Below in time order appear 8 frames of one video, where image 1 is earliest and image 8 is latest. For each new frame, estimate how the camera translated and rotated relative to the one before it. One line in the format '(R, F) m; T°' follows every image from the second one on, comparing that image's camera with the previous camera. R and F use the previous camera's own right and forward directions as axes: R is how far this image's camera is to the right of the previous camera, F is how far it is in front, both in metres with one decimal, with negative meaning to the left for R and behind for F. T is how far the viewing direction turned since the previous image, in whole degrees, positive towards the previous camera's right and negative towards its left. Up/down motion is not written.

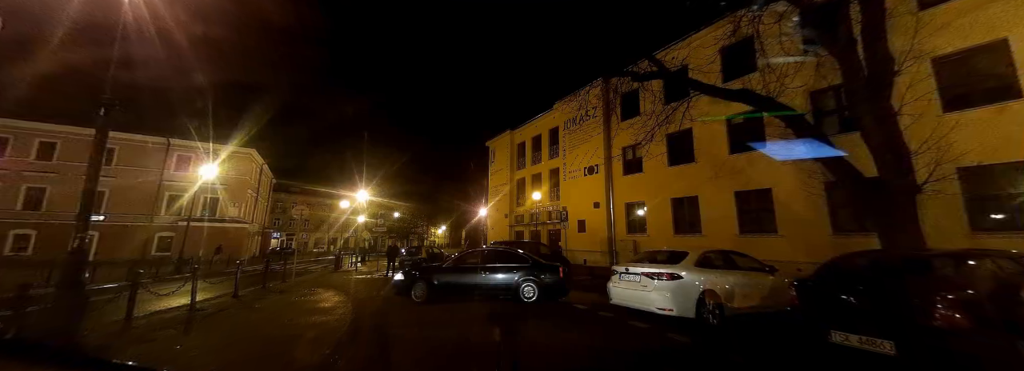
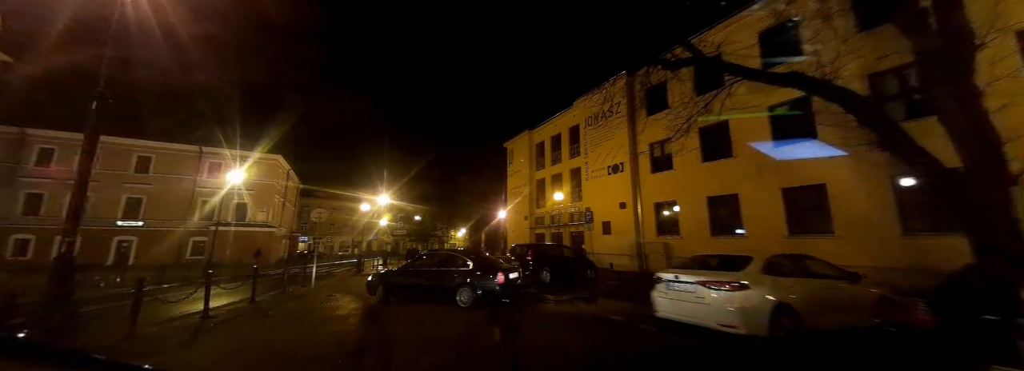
(-0.2, +0.8) m; -3°
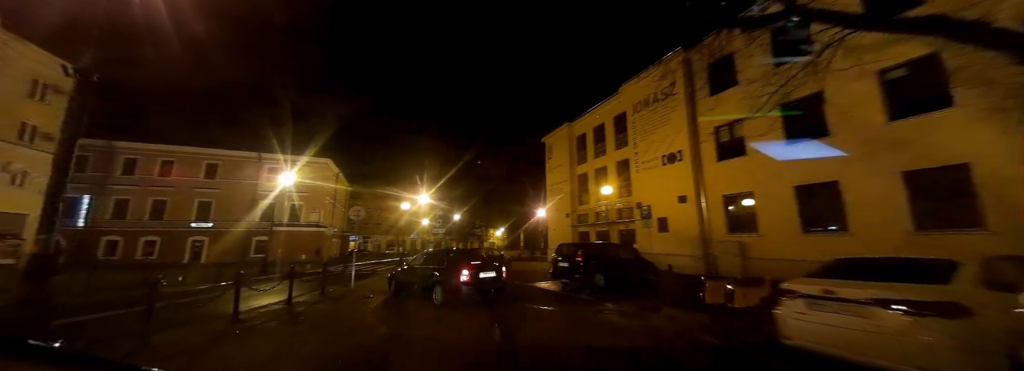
(-0.3, +1.3) m; -7°
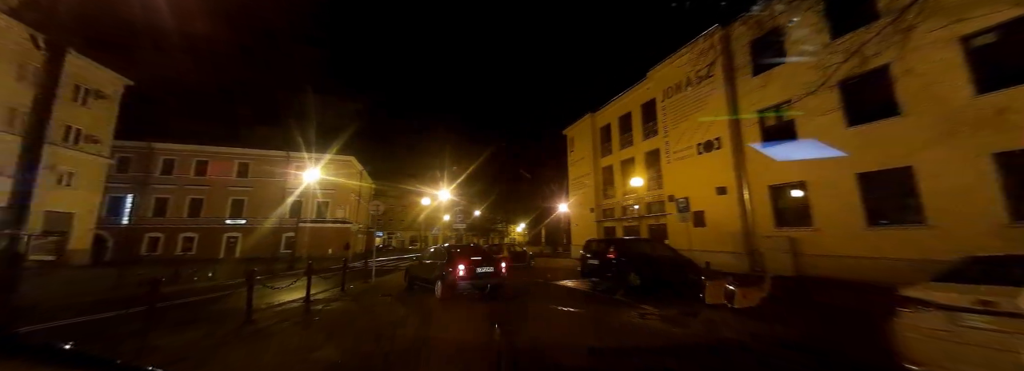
(-0.1, +0.8) m; -4°
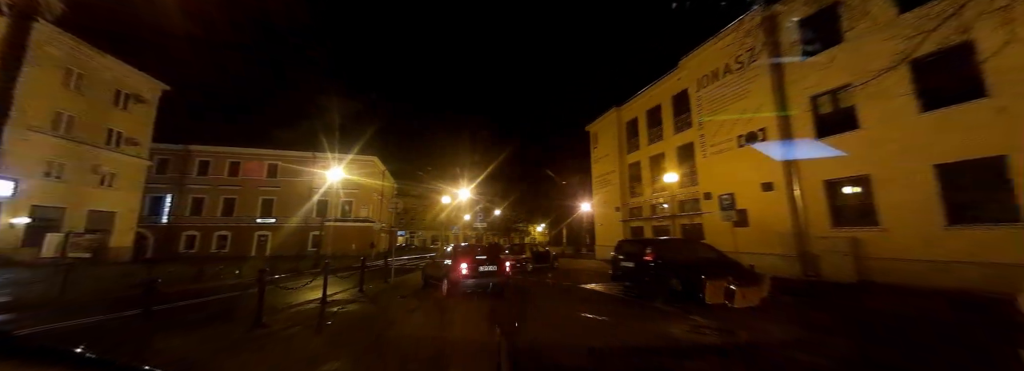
(-0.1, +0.7) m; -4°
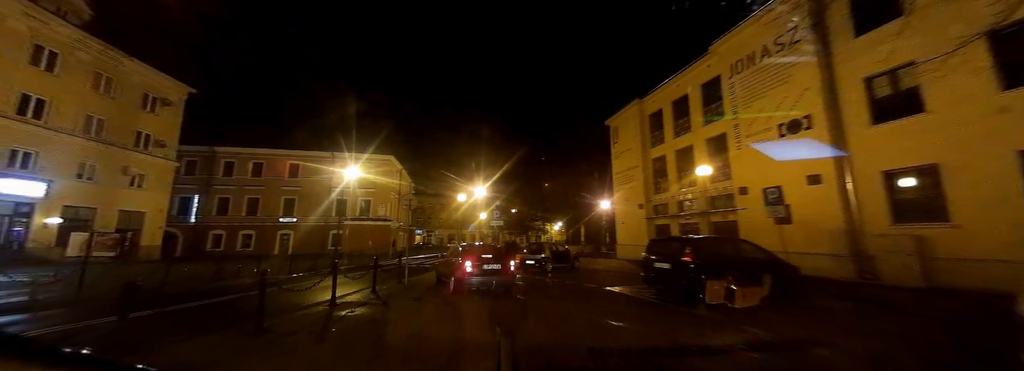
(-0.1, +0.7) m; -3°
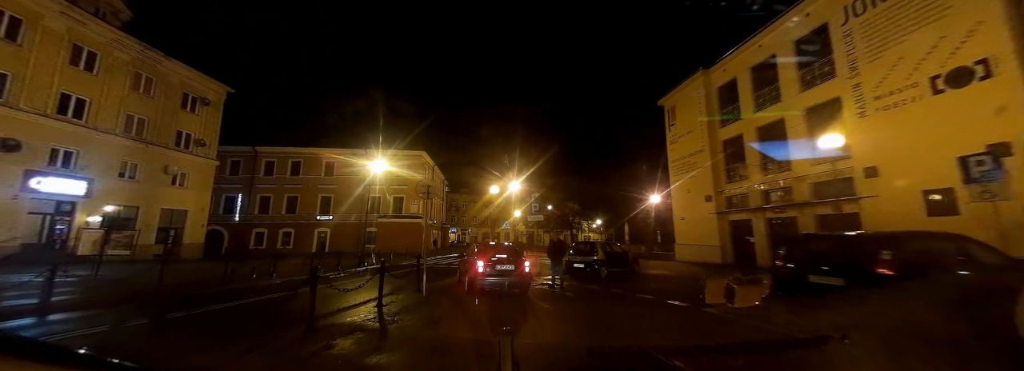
(-0.4, +2.4) m; -6°
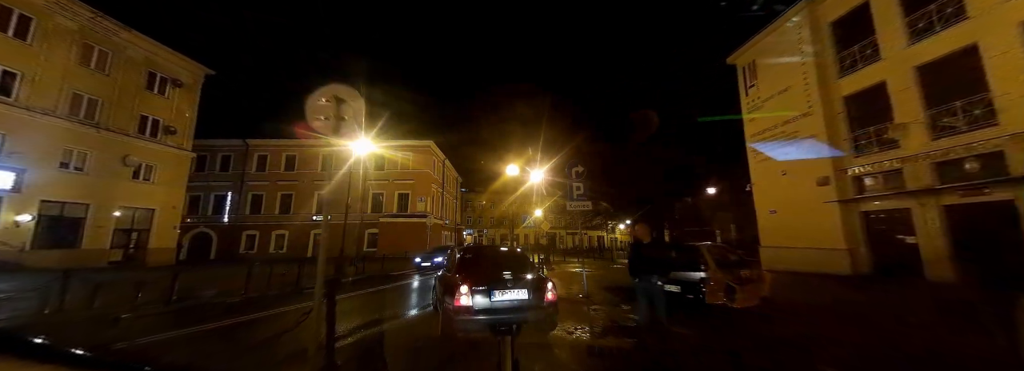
(-0.3, +4.3) m; -3°
